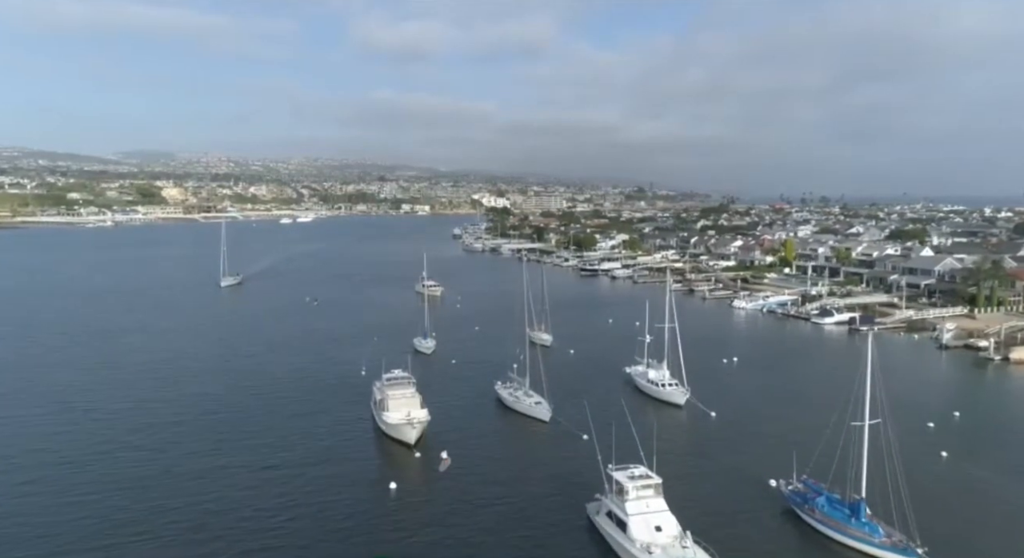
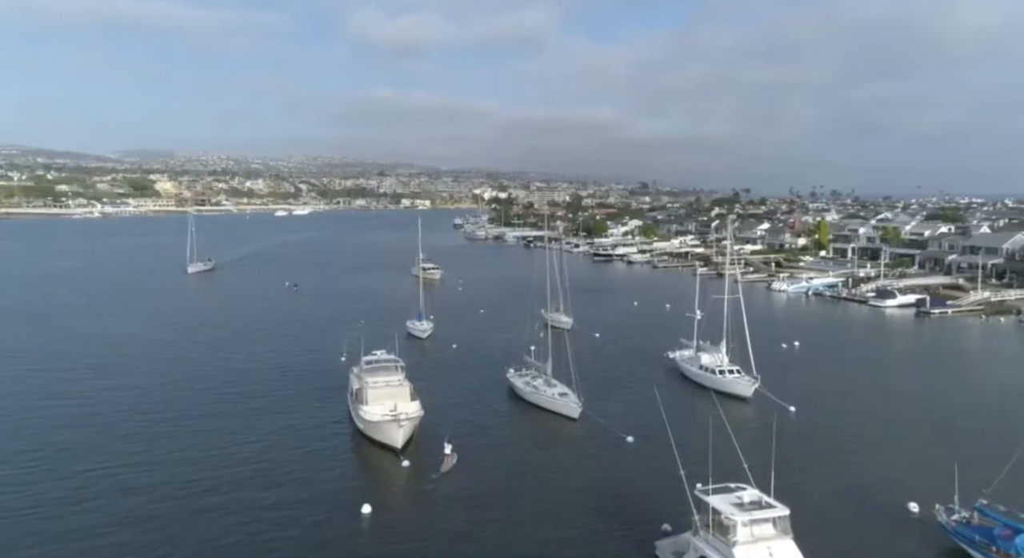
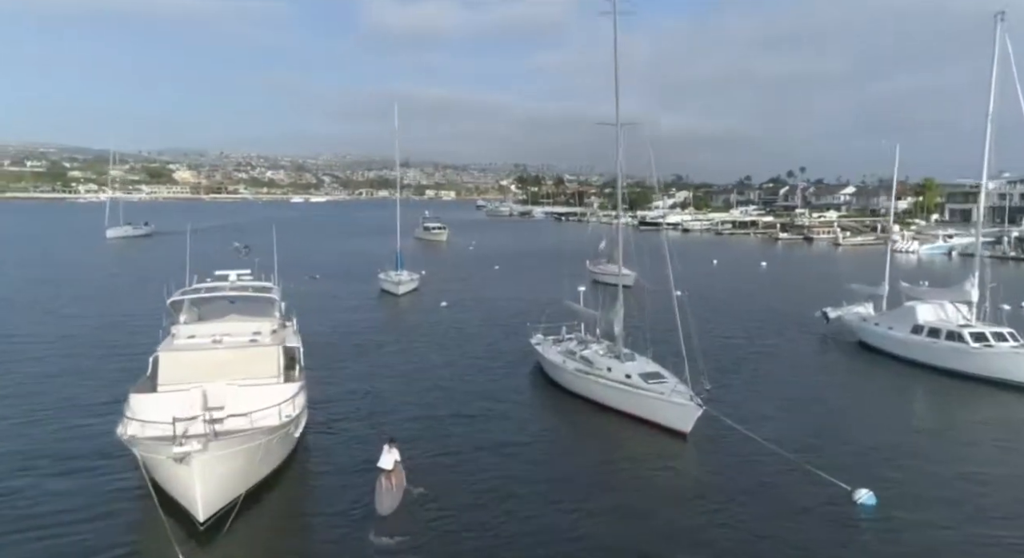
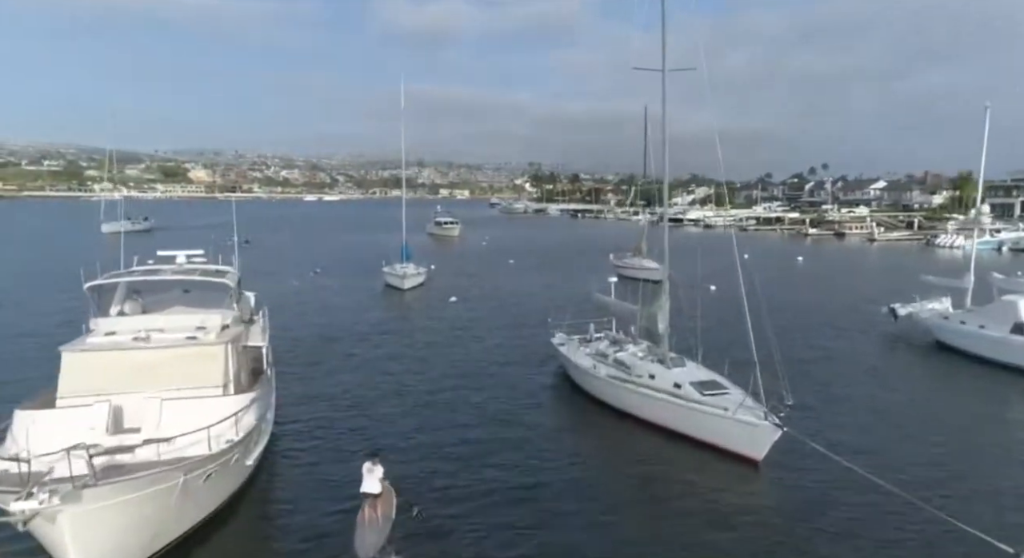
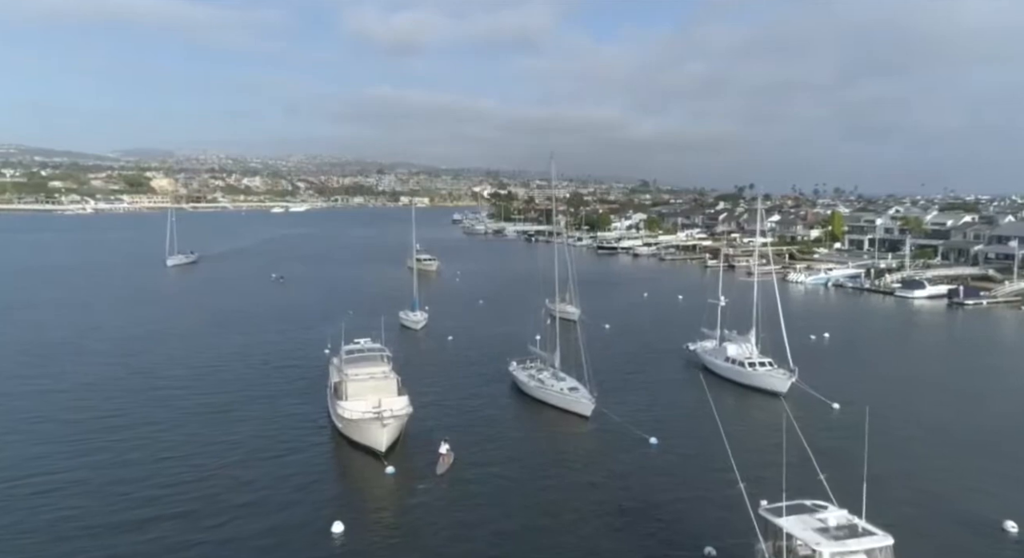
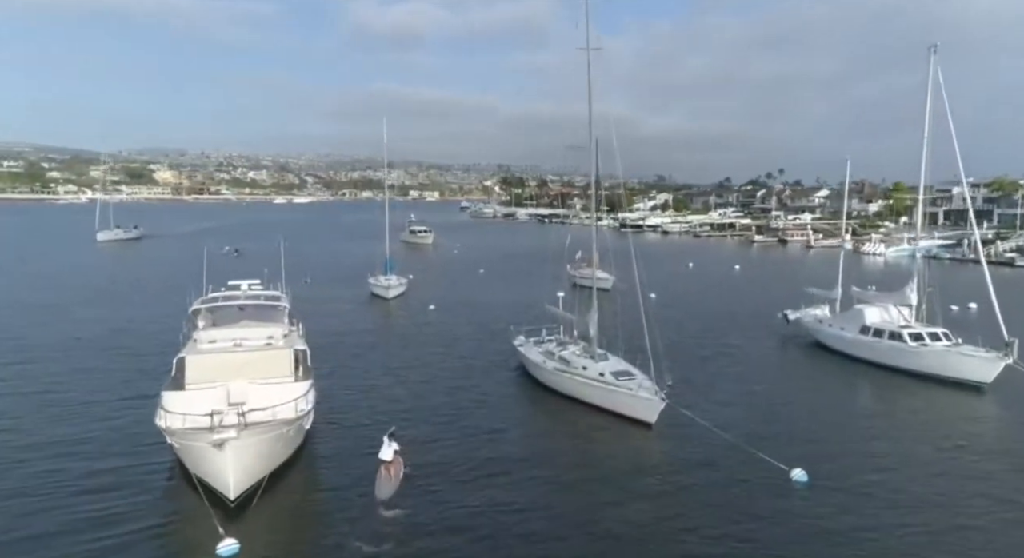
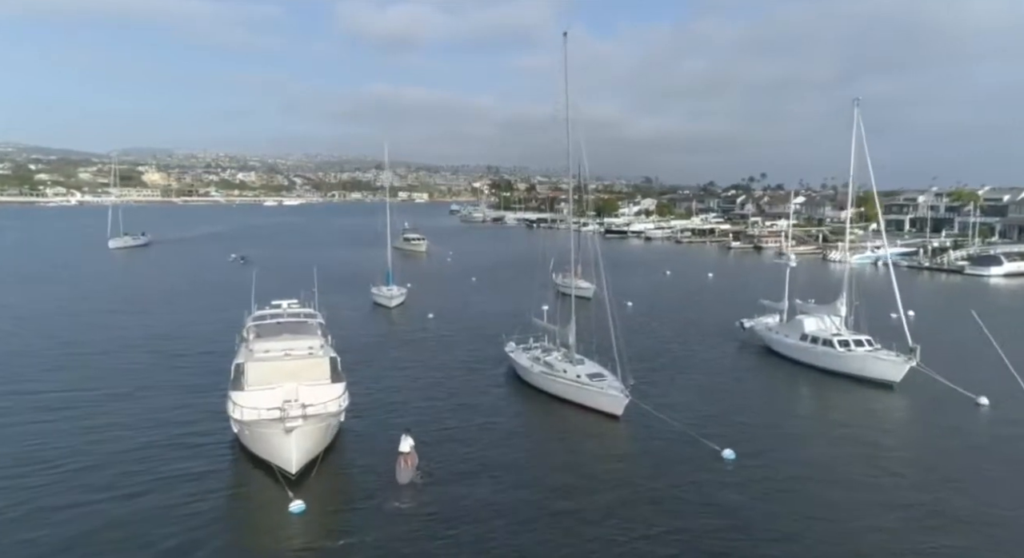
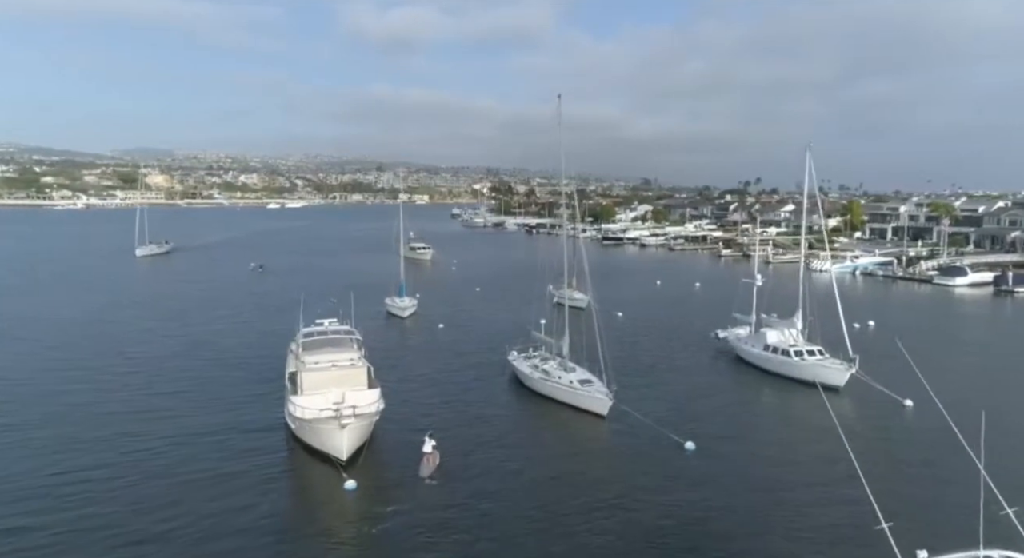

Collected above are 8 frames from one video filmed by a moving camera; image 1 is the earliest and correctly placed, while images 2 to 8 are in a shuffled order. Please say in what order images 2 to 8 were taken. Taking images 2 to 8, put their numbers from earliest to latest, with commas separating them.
2, 5, 8, 7, 6, 3, 4
